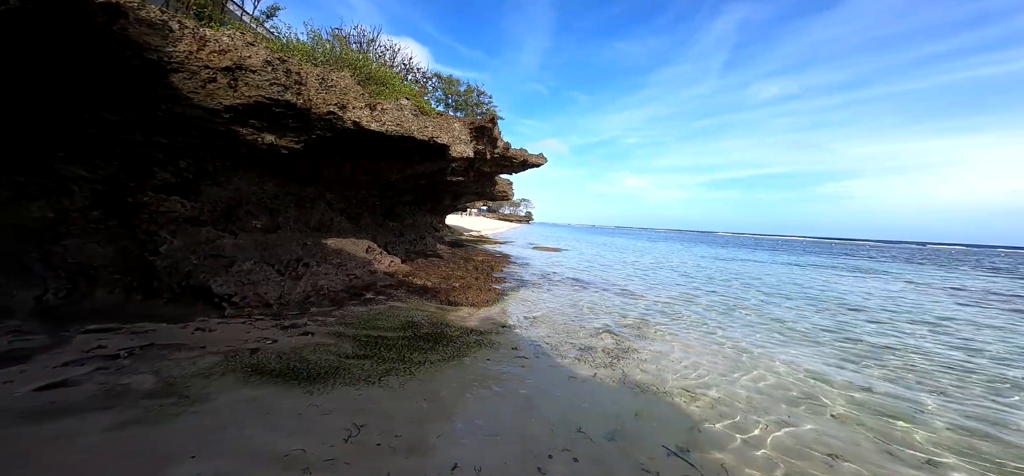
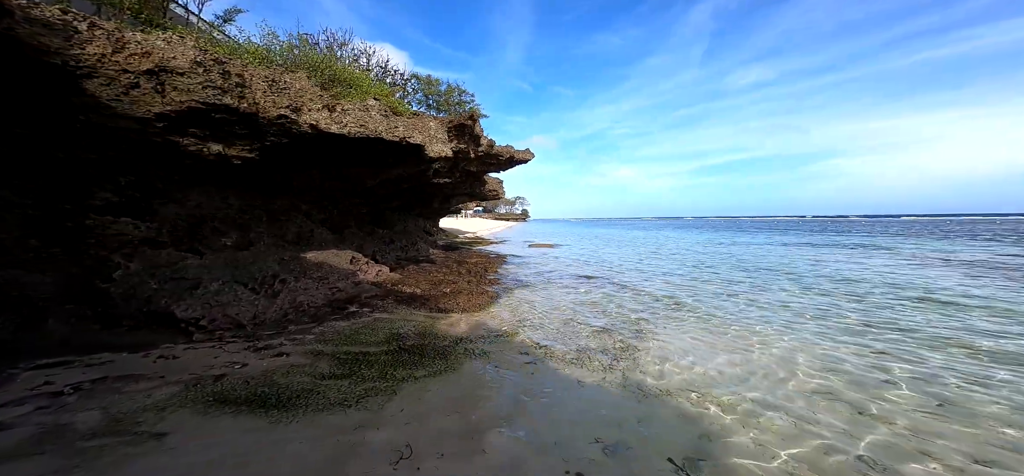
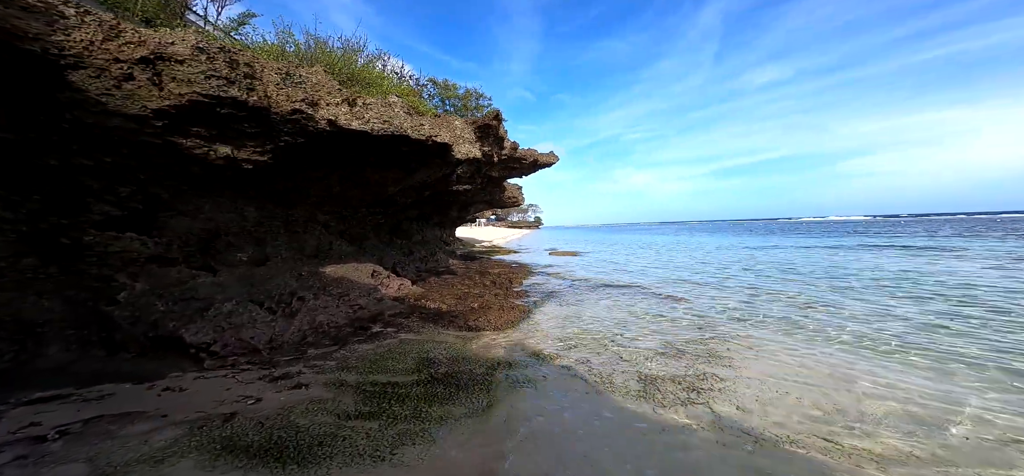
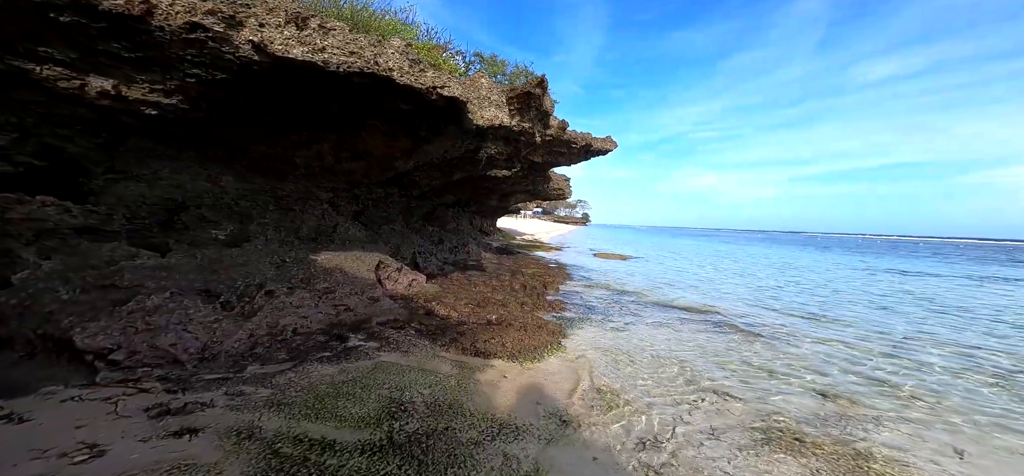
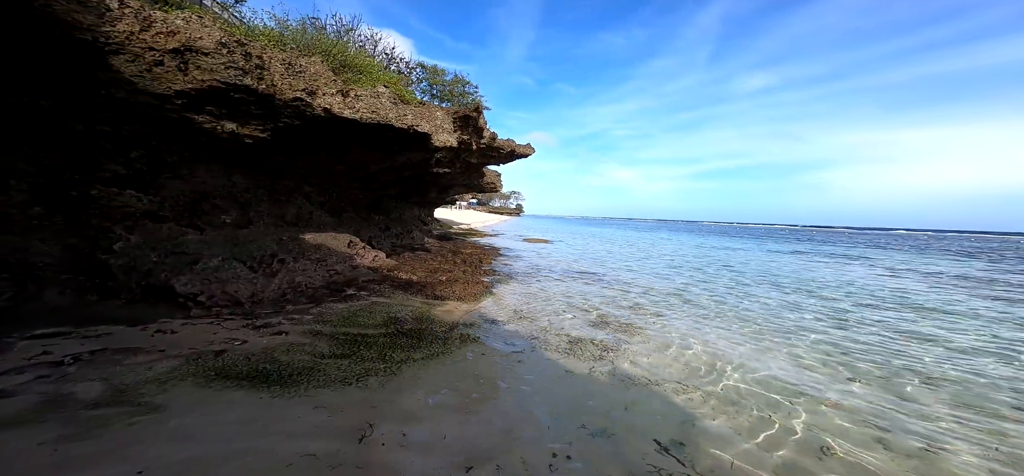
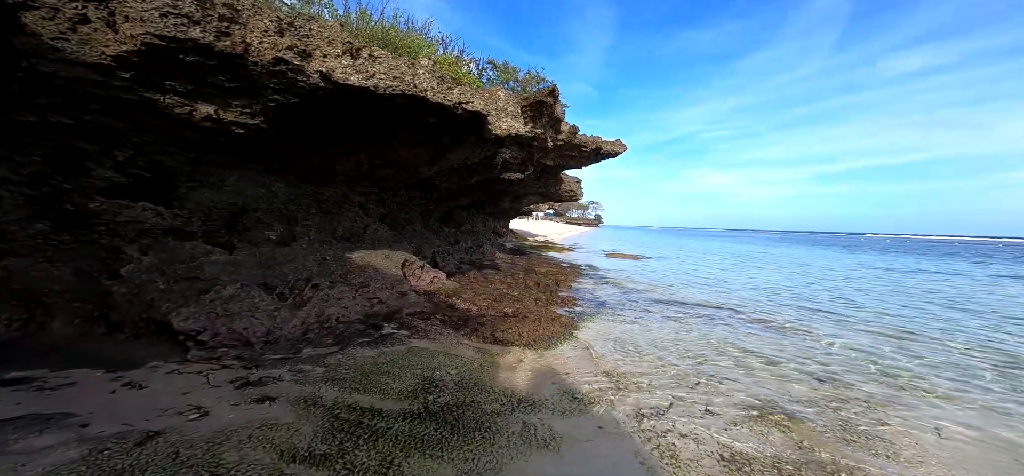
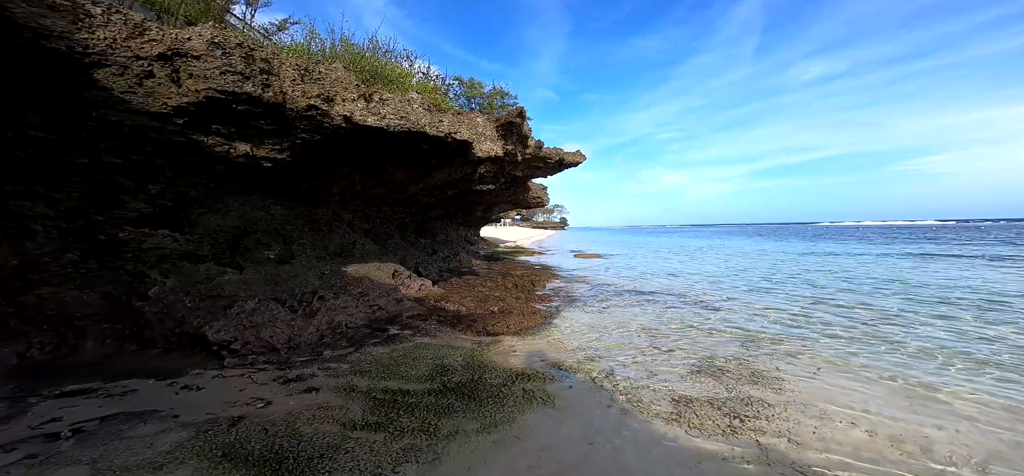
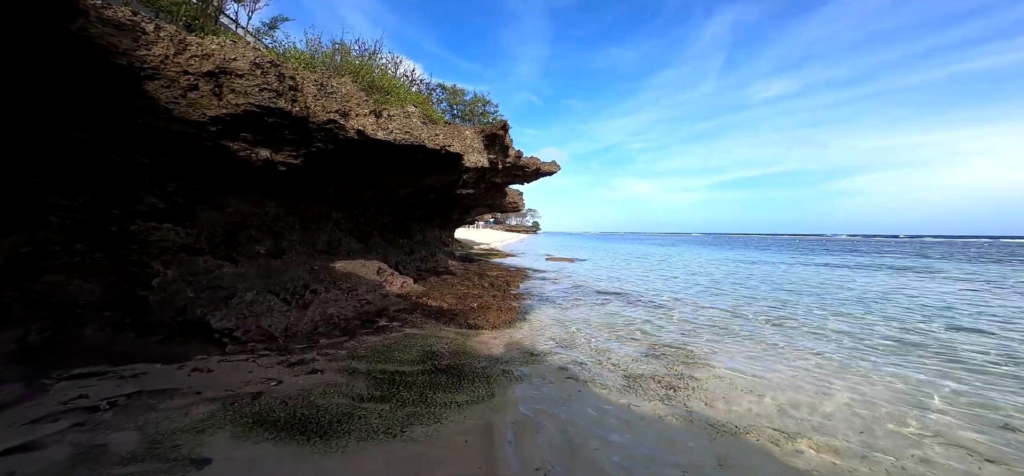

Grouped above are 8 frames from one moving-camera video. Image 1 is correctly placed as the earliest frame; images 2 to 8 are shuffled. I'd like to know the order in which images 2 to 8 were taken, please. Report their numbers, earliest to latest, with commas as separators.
5, 2, 8, 3, 7, 6, 4
